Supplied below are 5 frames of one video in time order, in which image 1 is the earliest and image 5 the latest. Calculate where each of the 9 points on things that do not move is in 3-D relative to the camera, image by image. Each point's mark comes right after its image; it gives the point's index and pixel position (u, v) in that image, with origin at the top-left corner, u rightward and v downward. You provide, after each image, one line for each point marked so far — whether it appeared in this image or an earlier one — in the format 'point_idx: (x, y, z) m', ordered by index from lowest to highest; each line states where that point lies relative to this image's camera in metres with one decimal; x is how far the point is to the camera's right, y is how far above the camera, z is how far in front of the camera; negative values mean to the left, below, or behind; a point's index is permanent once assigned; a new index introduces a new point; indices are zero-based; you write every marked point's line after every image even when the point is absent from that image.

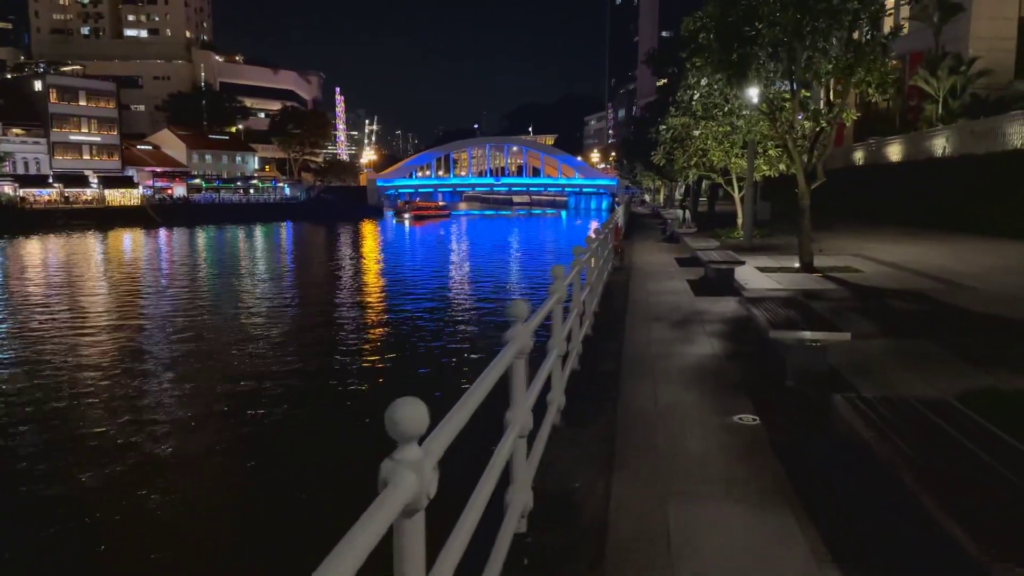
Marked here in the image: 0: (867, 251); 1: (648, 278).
0: (+8.1, +0.8, +17.6) m
1: (+2.3, +0.2, +13.2) m
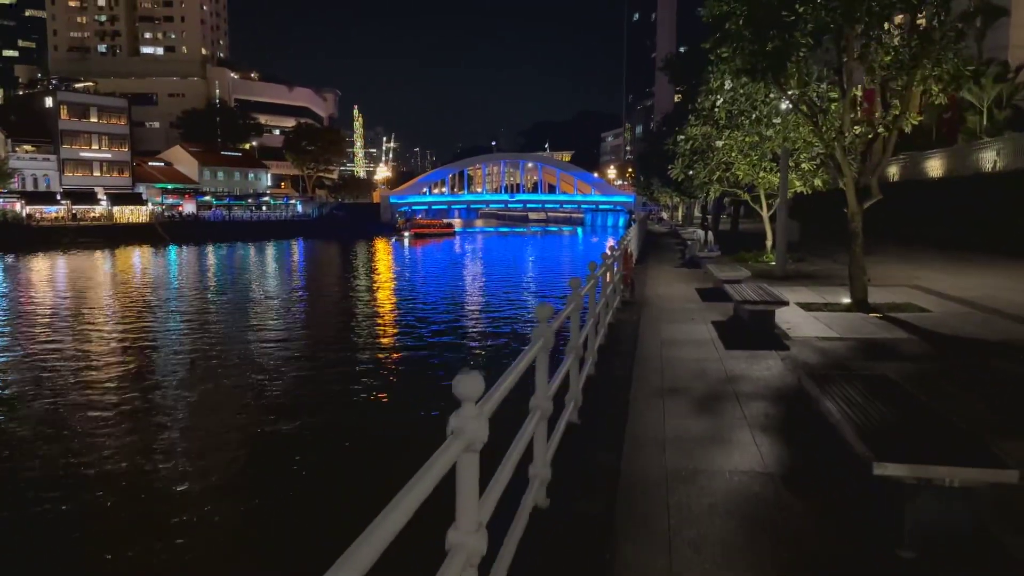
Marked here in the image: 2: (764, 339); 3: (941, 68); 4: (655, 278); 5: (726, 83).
0: (+7.9, +0.1, +15.0) m
1: (+2.1, -0.4, +10.7) m
2: (+2.9, -0.6, +8.9) m
3: (+6.0, +3.1, +10.7) m
4: (+2.9, +0.2, +15.8) m
5: (+4.8, +4.6, +17.3) m
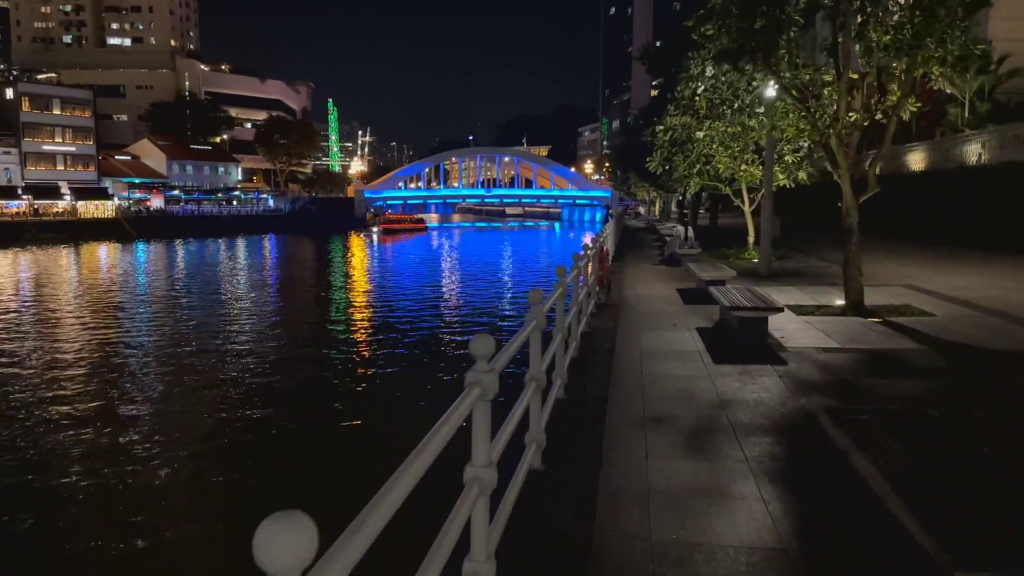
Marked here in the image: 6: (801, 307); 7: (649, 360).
0: (+7.4, +0.2, +14.1) m
1: (+1.6, -0.4, +9.7) m
2: (+2.5, -0.6, +7.9) m
3: (+5.5, +3.0, +9.8) m
4: (+2.3, +0.2, +14.8) m
5: (+4.1, +4.6, +16.3) m
6: (+4.0, -0.3, +10.6) m
7: (+1.3, -0.7, +7.5) m
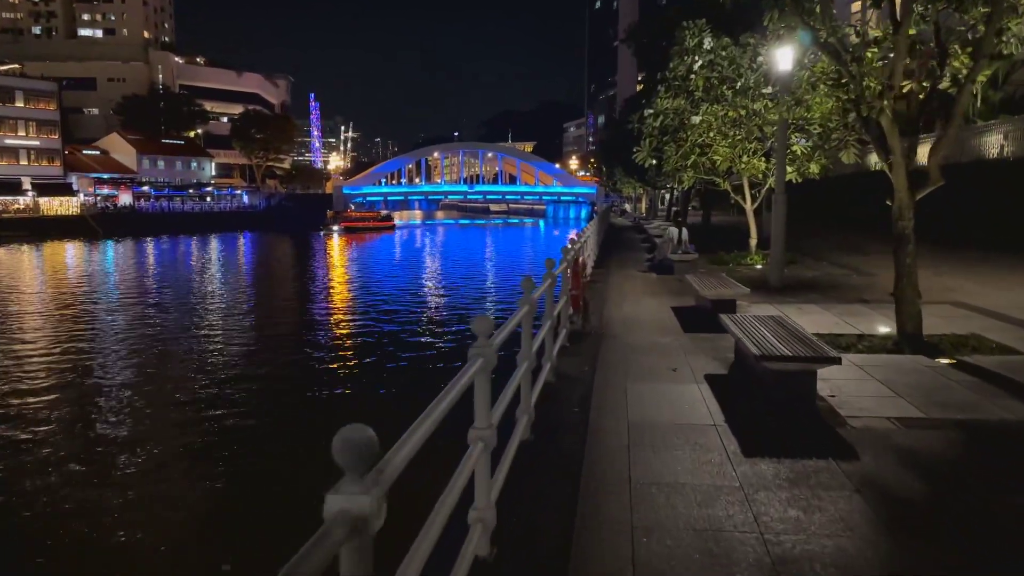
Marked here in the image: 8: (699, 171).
0: (+6.7, -0.1, +11.6) m
1: (+1.1, -0.7, +7.0) m
2: (+2.0, -0.9, +5.3) m
3: (+4.9, +2.8, +7.2) m
4: (+1.7, -0.1, +12.2) m
5: (+3.4, +4.4, +13.7) m
6: (+3.4, -0.5, +8.1) m
7: (+0.8, -1.0, +4.9) m
8: (+4.5, +2.7, +18.1) m
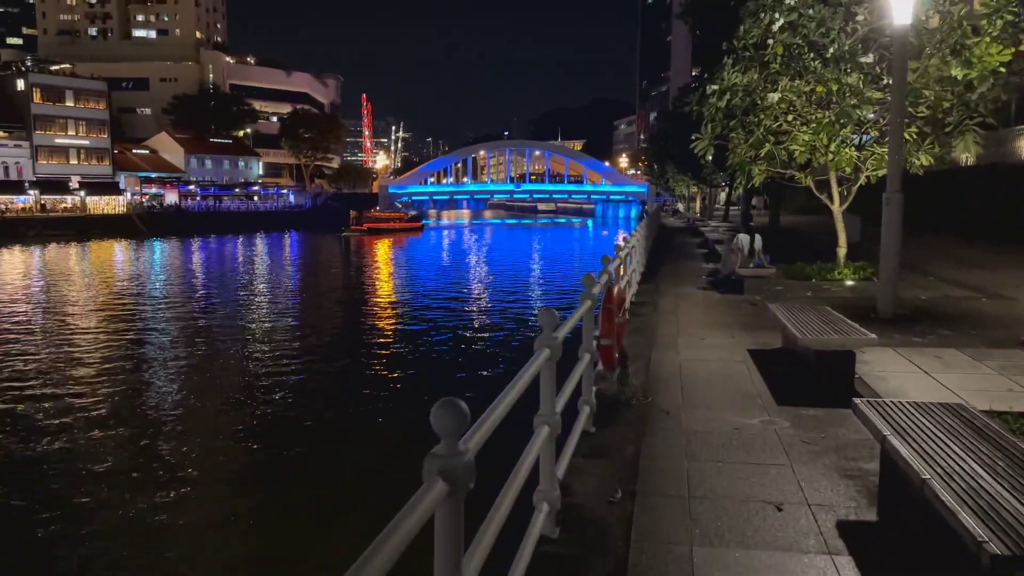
0: (+6.9, -0.5, +8.3) m
1: (+1.0, -1.0, +4.1) m
2: (+1.8, -1.3, +2.3) m
3: (+4.9, +2.4, +4.0) m
4: (+1.9, -0.4, +9.2) m
5: (+3.8, +4.0, +10.6) m
6: (+3.4, -0.9, +5.0) m
7: (+0.6, -1.3, +2.0) m
8: (+5.1, +2.4, +14.9) m
